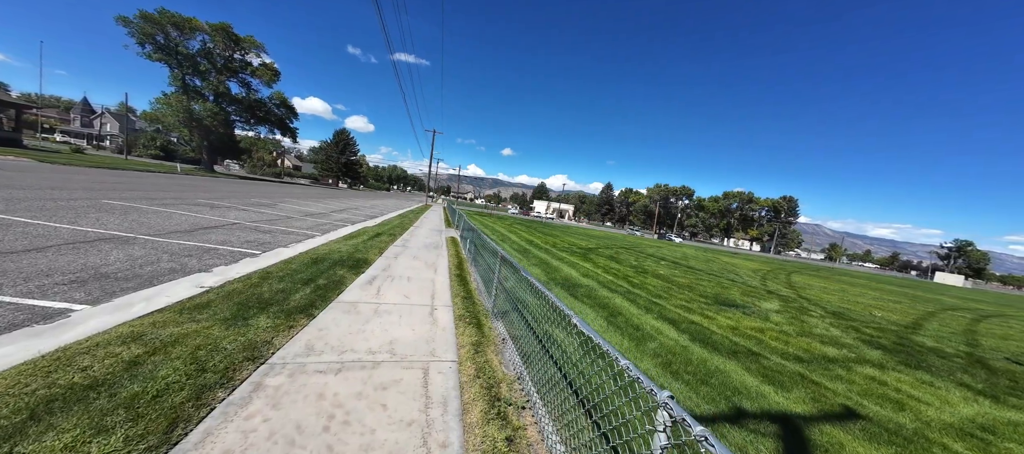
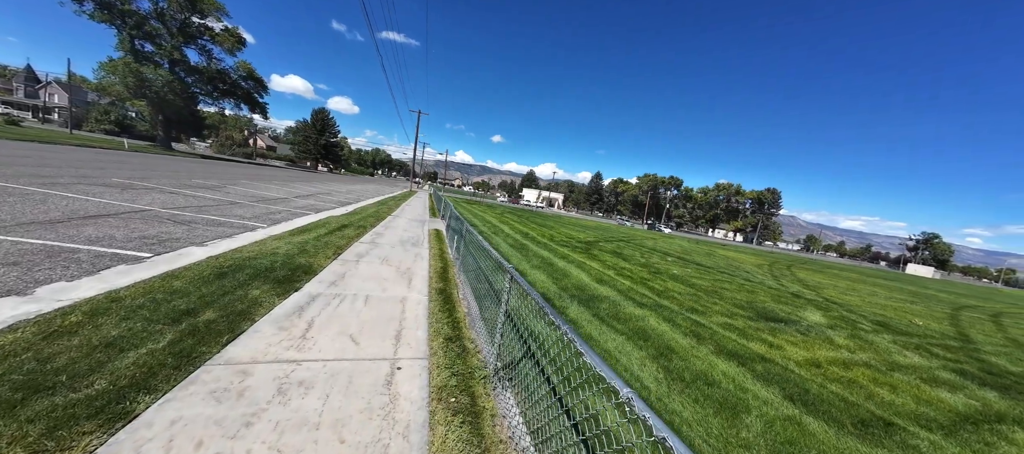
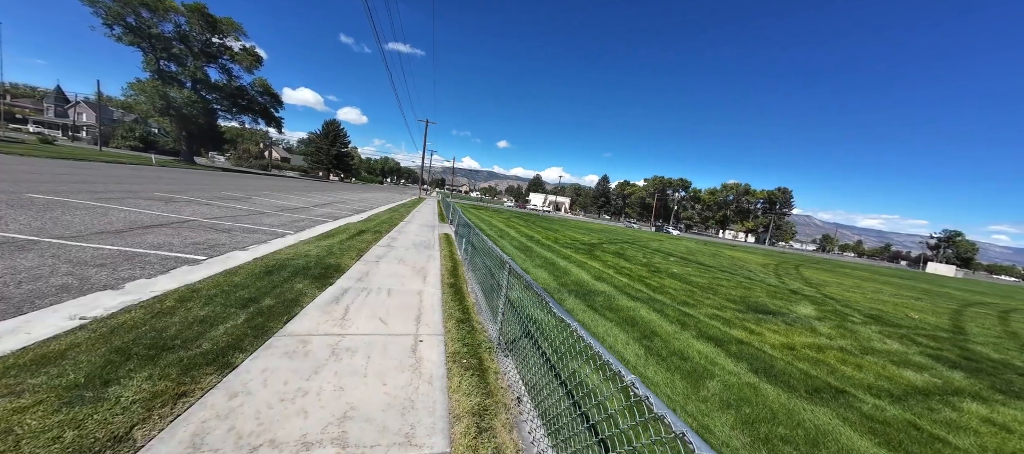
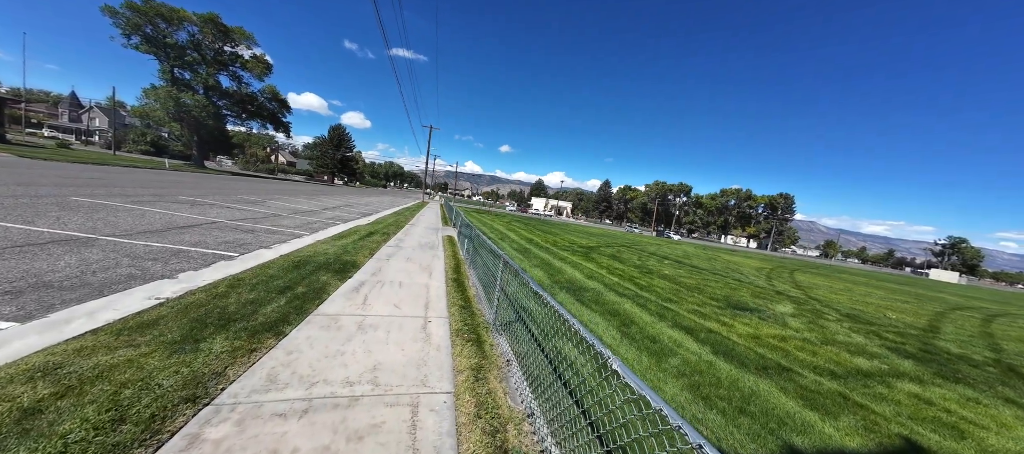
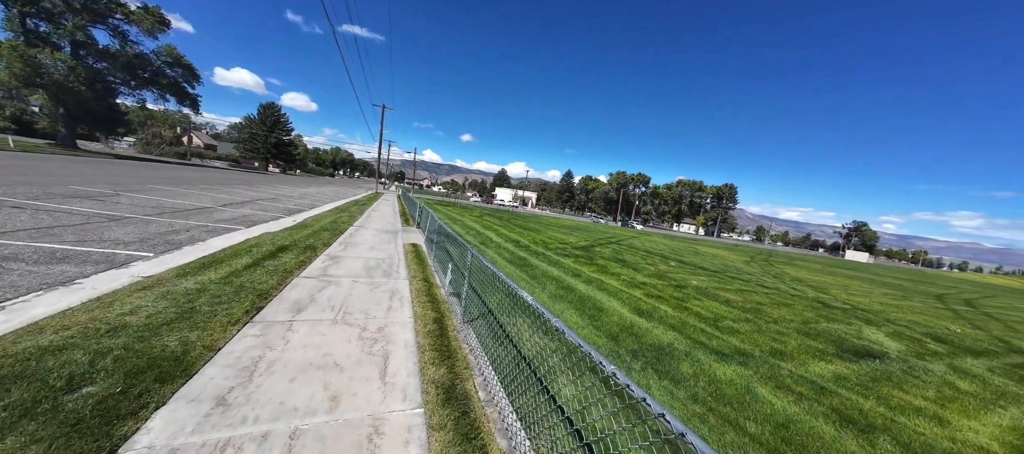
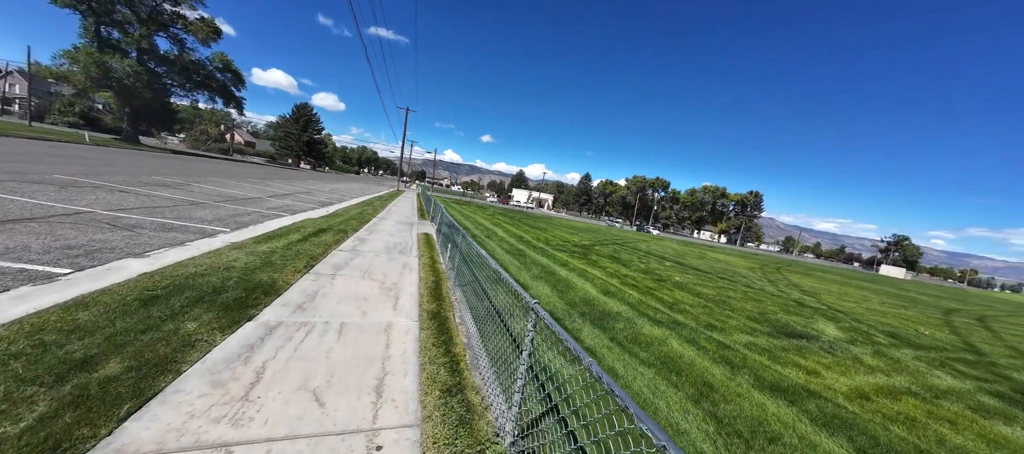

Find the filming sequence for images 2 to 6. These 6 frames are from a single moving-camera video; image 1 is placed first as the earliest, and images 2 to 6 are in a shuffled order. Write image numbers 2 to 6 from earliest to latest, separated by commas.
4, 3, 2, 6, 5
